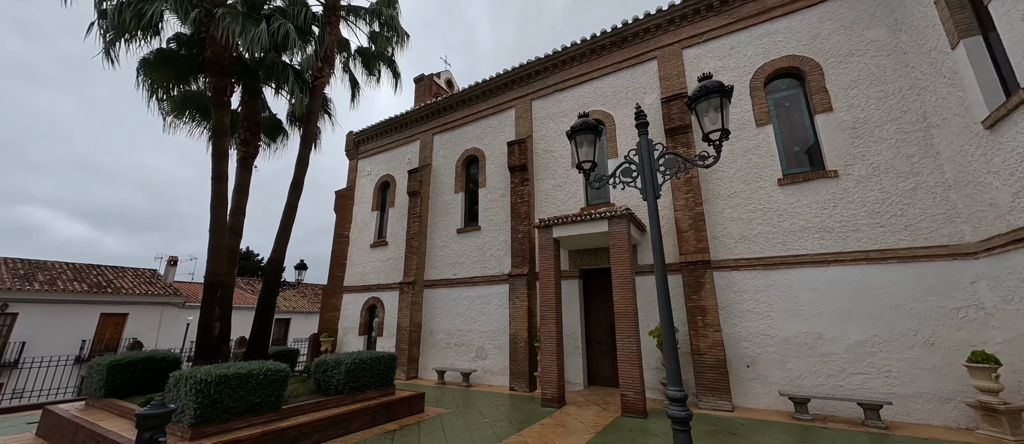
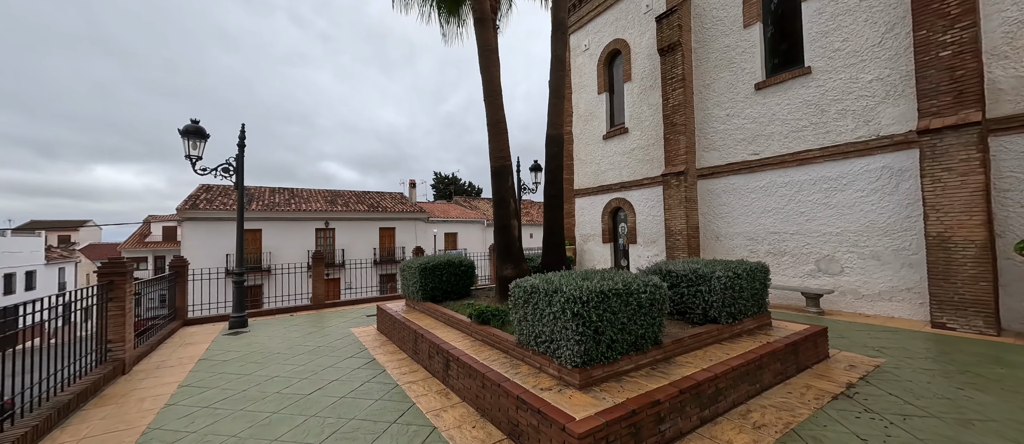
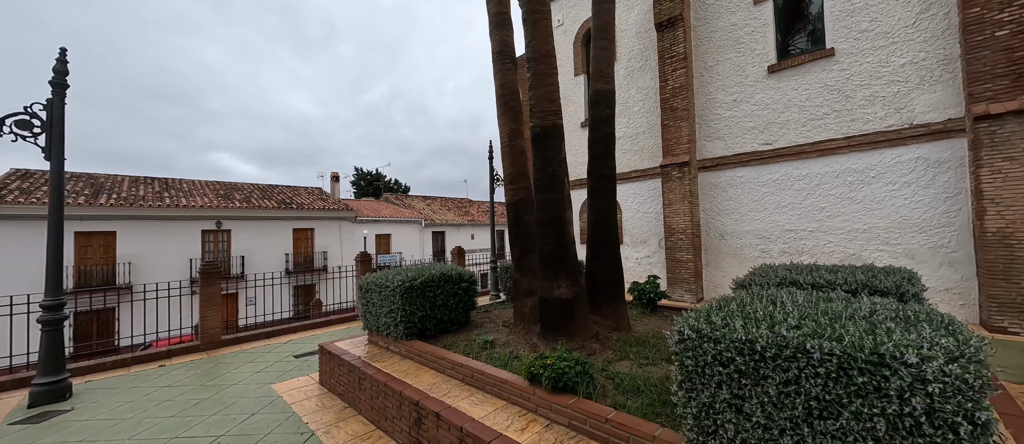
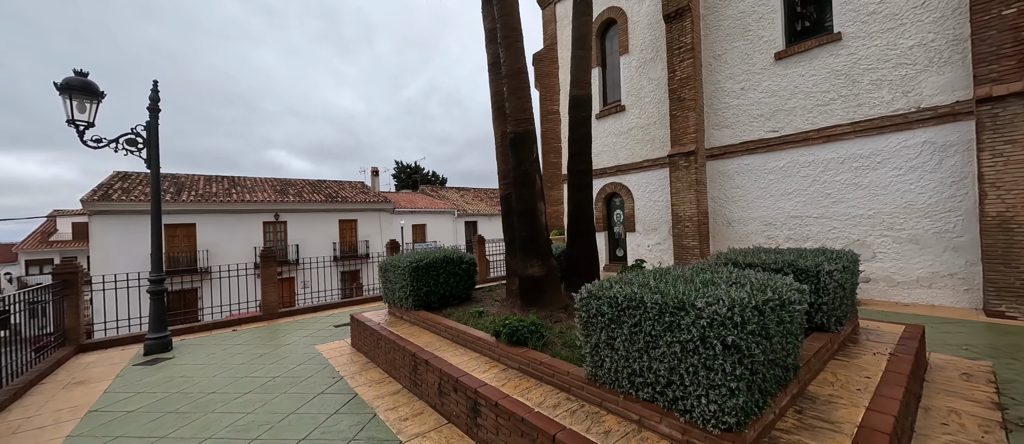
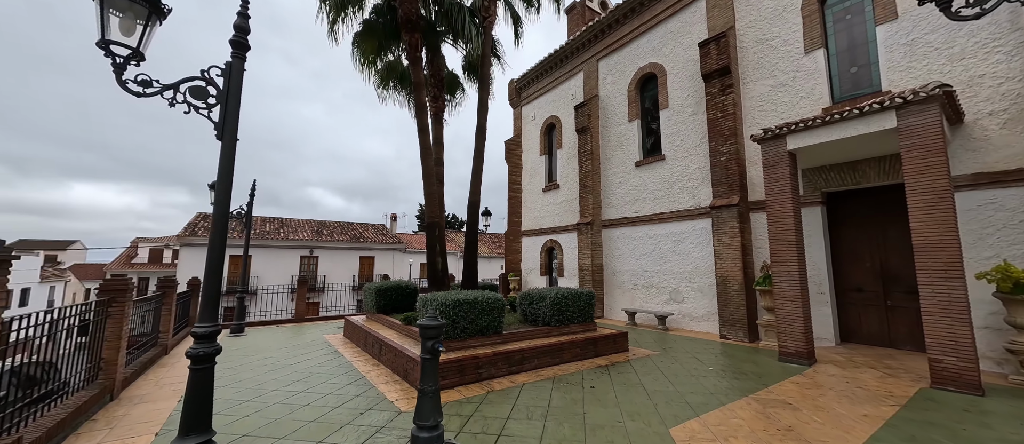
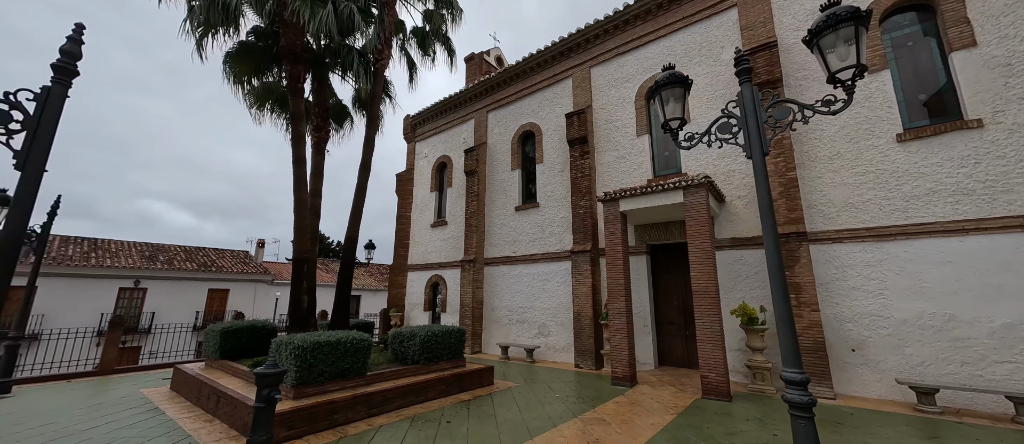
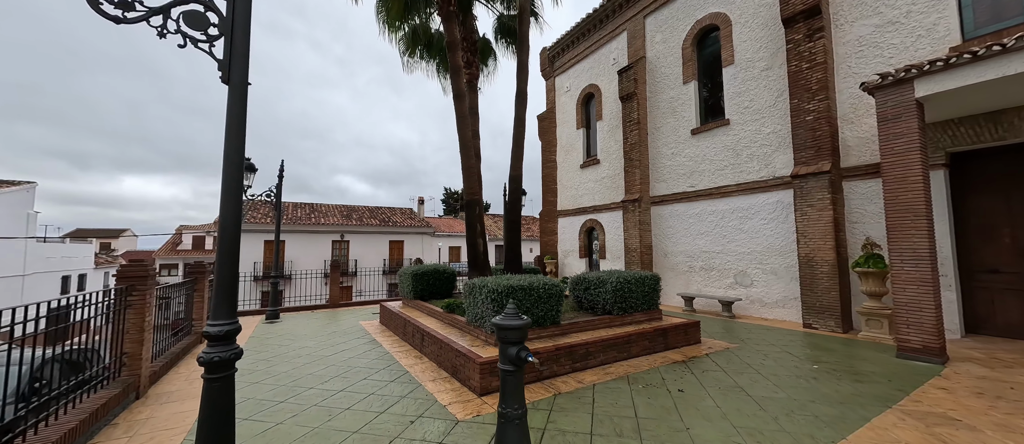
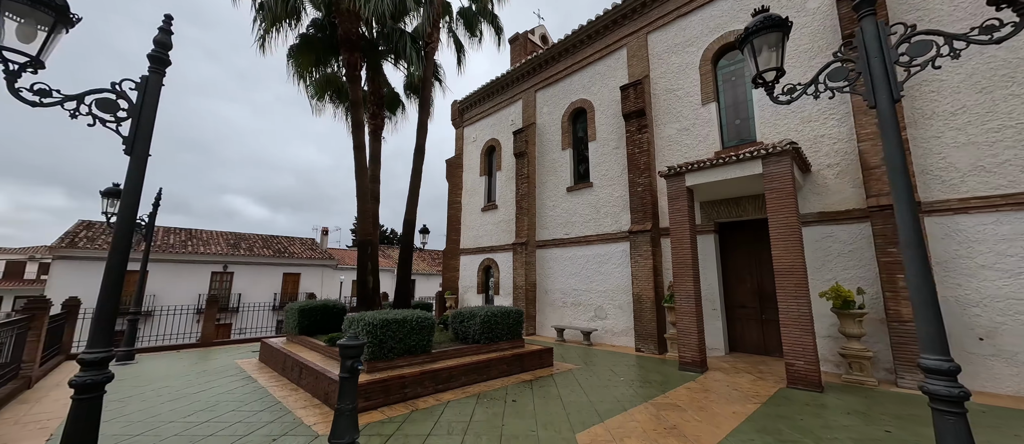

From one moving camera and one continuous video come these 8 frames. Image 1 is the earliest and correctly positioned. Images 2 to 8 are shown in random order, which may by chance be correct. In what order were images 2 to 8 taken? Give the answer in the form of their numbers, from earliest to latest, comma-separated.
6, 8, 5, 7, 2, 4, 3
